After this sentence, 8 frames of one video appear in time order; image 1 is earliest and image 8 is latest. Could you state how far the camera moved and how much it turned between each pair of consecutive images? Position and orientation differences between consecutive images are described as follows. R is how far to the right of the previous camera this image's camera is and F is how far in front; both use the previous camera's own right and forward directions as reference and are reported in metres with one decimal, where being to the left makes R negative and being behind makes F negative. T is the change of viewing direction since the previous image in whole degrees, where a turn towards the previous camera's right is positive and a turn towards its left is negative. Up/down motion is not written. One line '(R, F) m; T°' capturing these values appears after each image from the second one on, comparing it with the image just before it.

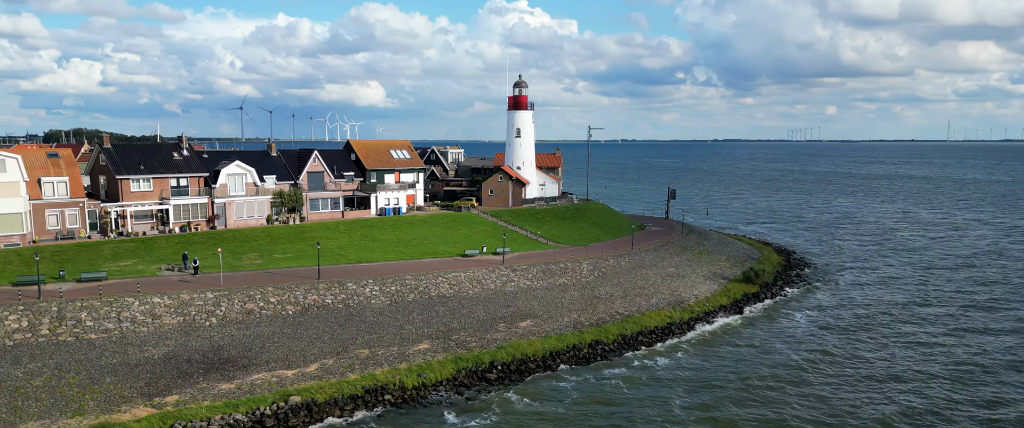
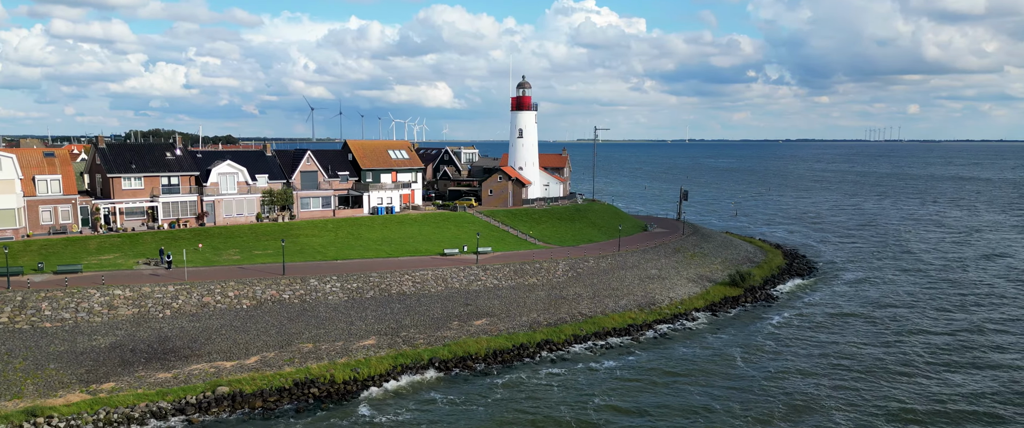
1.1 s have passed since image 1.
(+5.6, -0.1) m; -5°
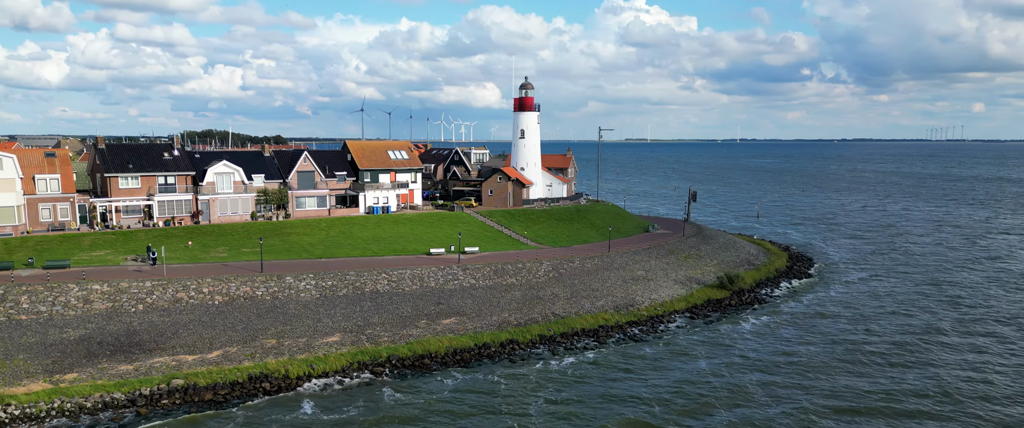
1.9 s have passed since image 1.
(+4.1, -0.1) m; -4°
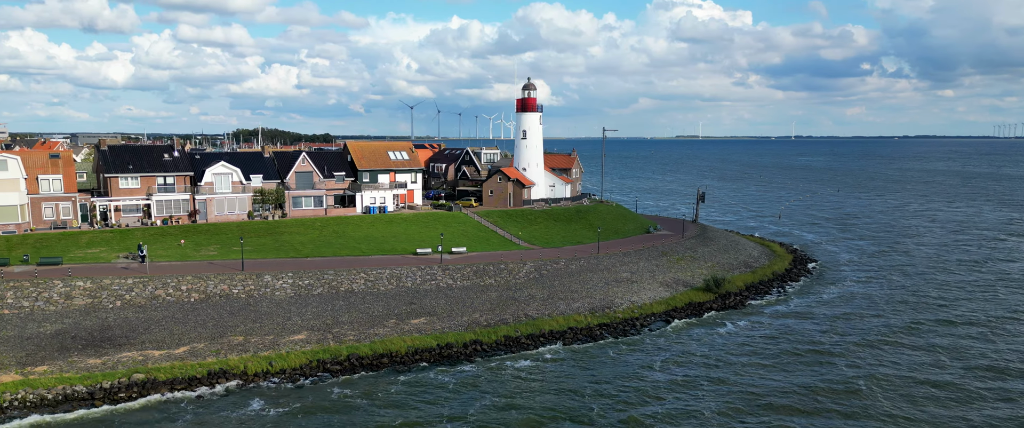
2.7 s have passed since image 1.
(+4.2, -0.2) m; -4°
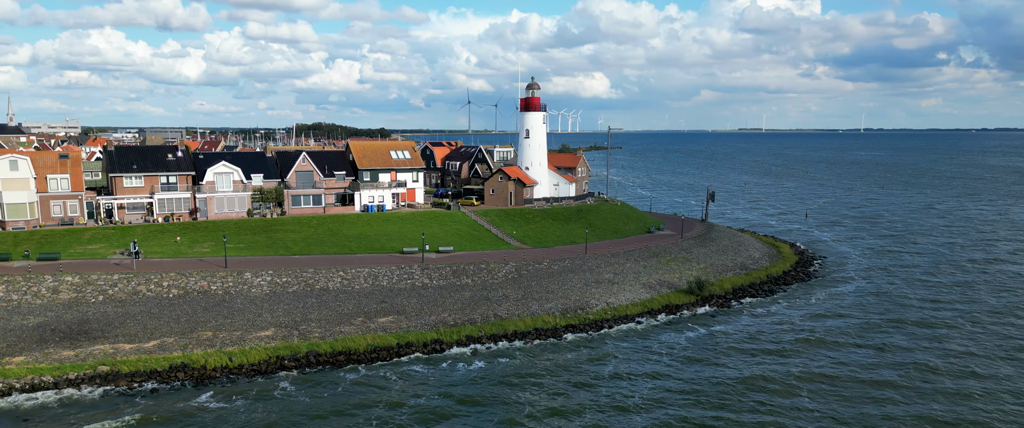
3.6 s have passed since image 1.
(+5.0, -0.2) m; -5°
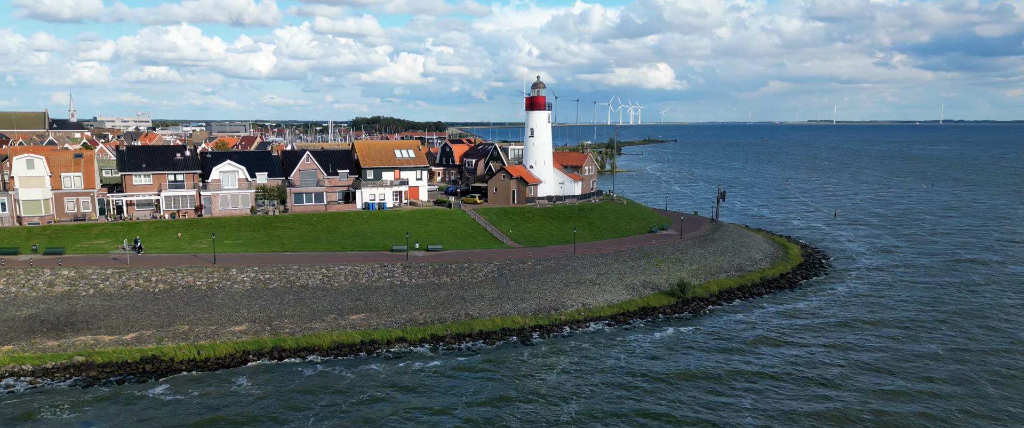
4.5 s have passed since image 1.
(+5.1, -0.3) m; -5°
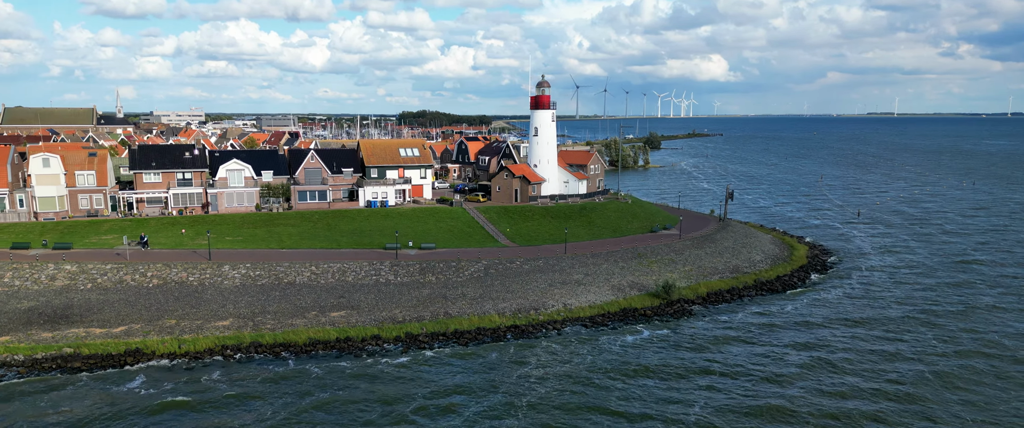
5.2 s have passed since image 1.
(+4.1, -0.3) m; -4°
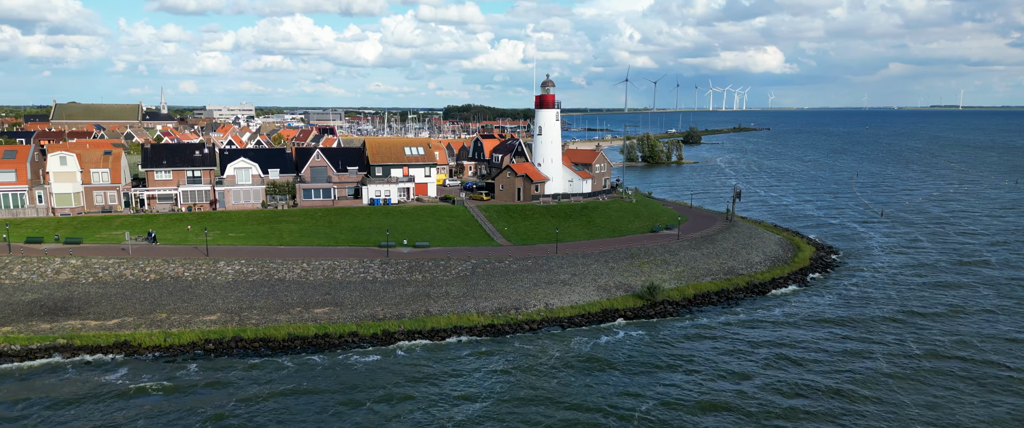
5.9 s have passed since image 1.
(+4.0, -0.4) m; -4°
